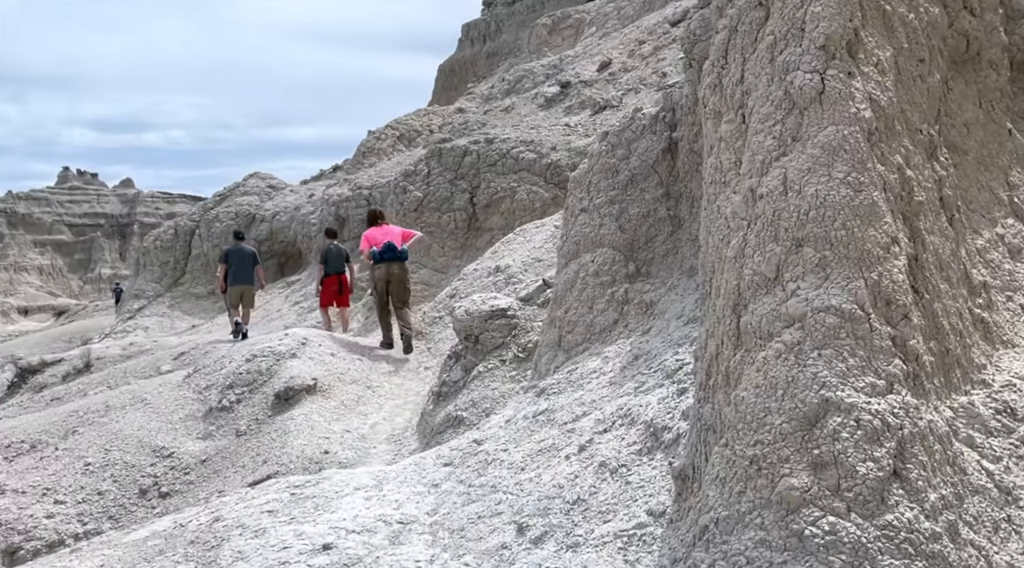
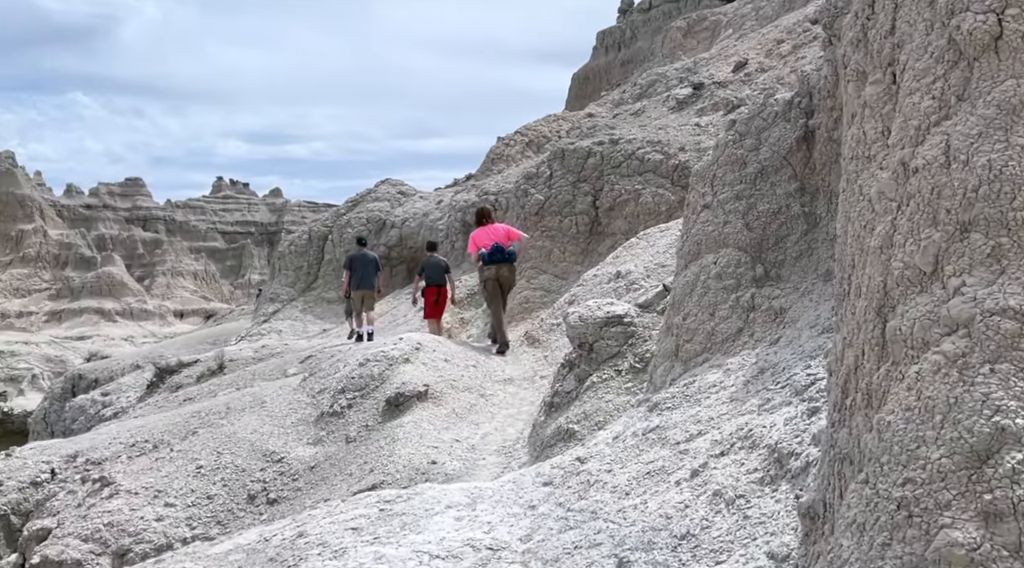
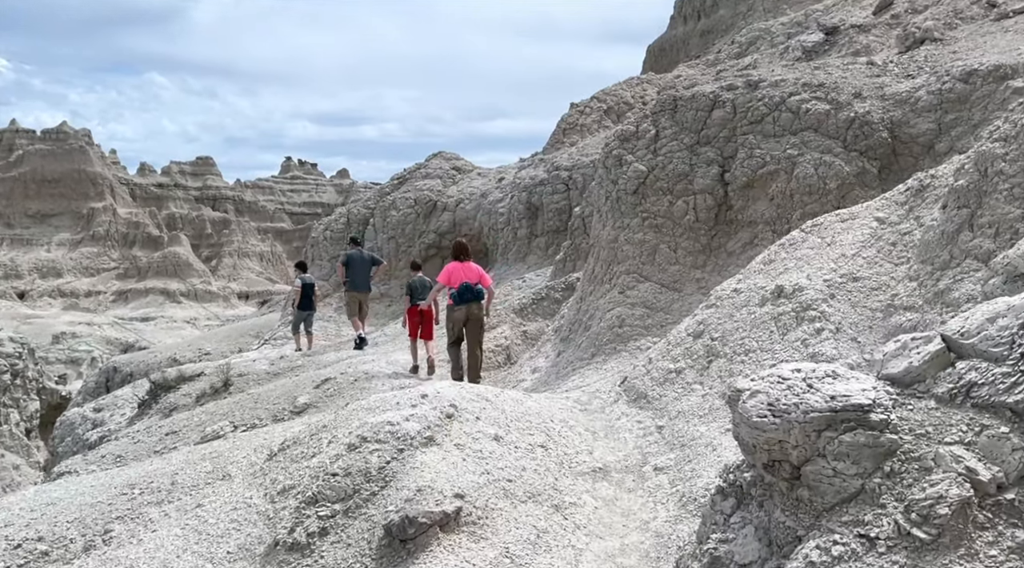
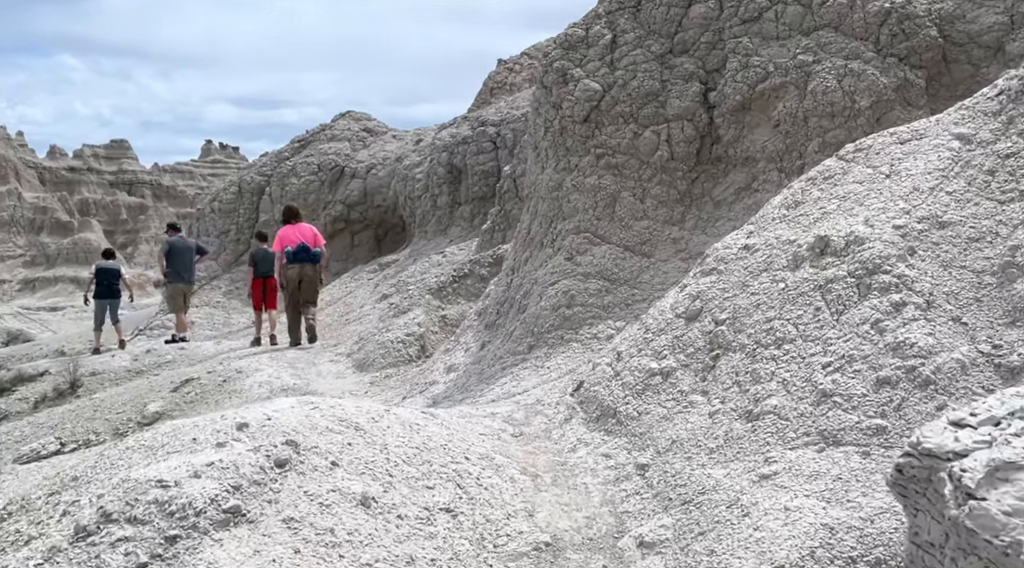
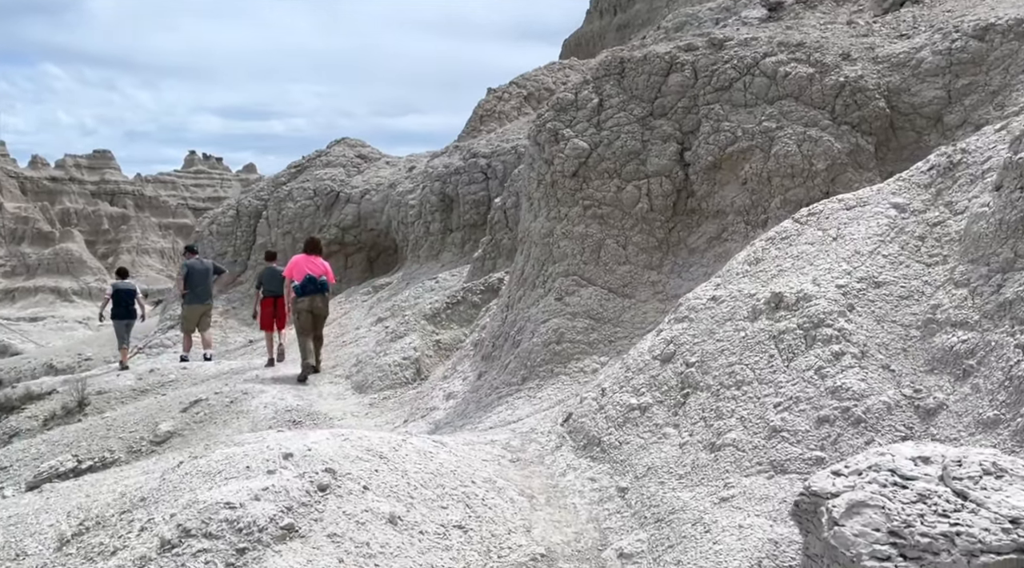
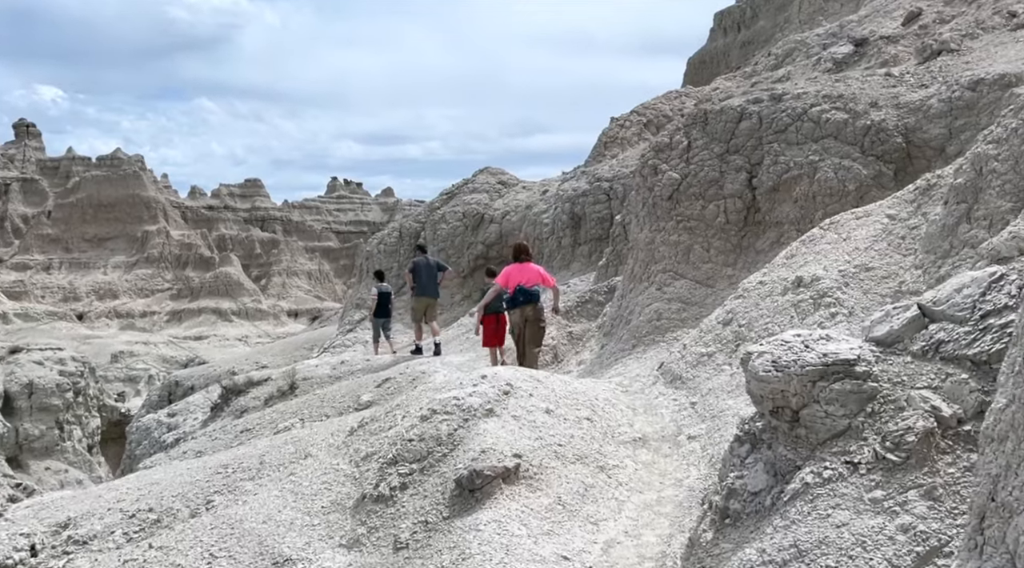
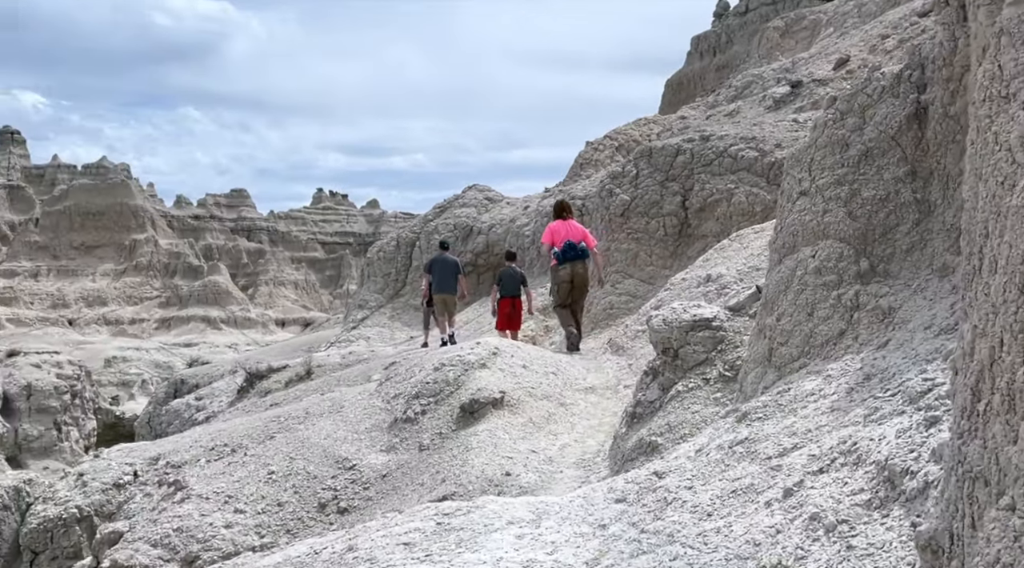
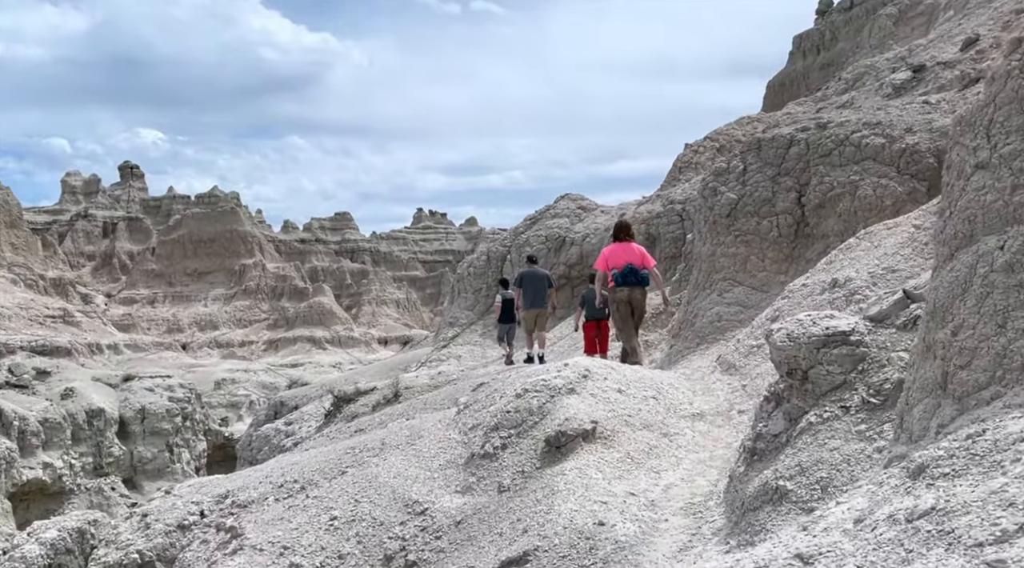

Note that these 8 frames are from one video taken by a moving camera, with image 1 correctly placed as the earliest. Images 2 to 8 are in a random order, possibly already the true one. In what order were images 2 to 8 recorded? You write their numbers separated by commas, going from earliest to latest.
2, 7, 8, 6, 3, 5, 4
